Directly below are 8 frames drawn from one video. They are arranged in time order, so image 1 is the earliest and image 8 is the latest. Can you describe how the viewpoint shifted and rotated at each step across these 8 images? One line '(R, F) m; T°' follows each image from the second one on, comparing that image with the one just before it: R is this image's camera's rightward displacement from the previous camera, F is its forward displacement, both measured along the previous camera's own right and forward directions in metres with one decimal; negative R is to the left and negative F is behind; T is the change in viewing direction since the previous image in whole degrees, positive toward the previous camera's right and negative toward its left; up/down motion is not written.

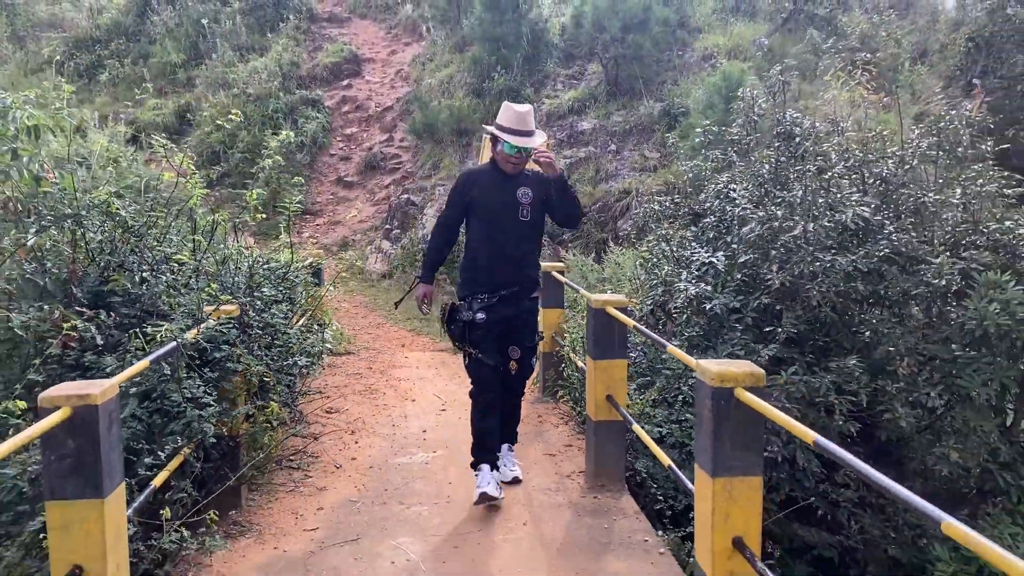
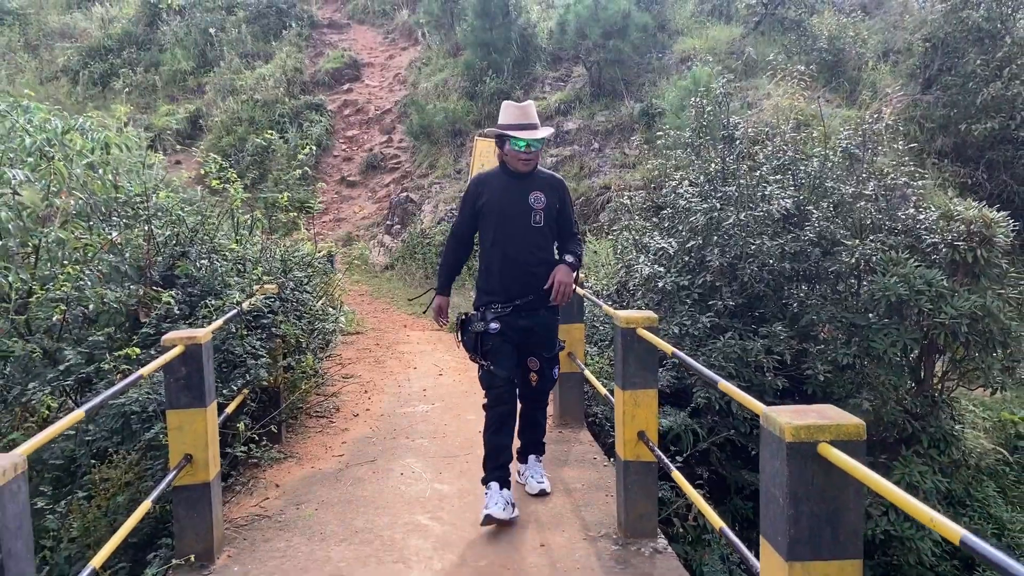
(+0.1, -0.8) m; 0°
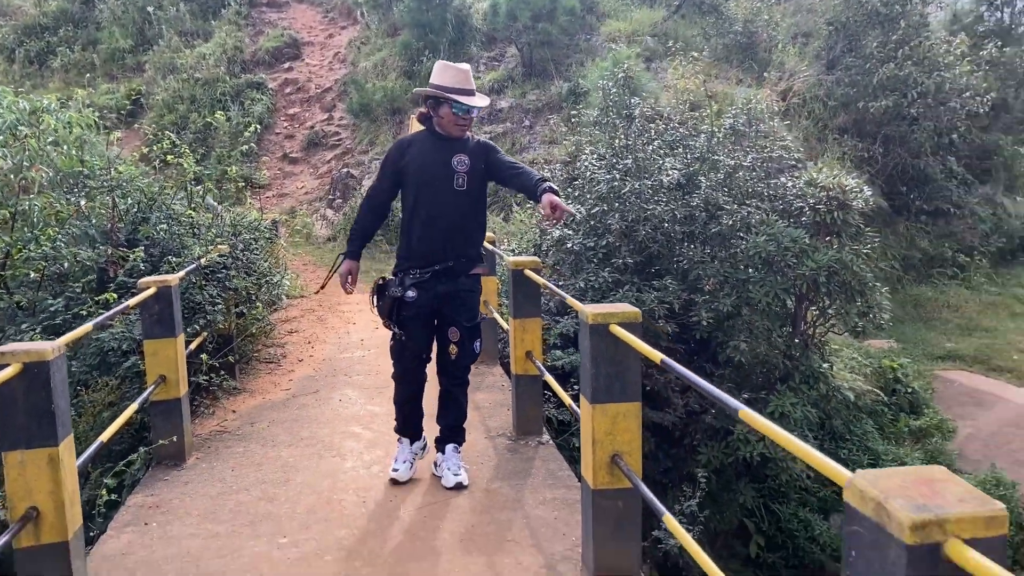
(+0.1, -0.7) m; +4°
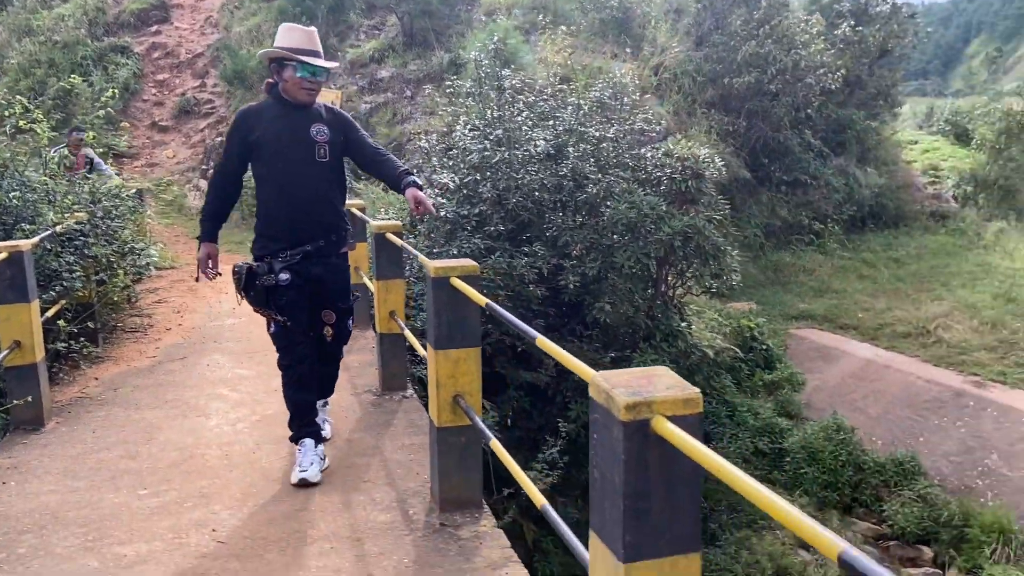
(+0.1, -0.2) m; +8°
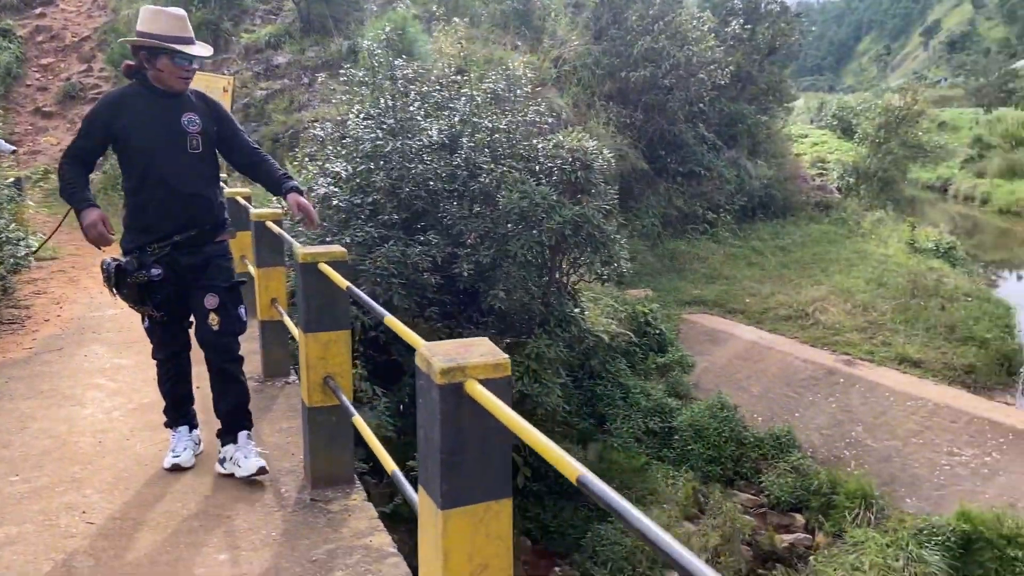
(+0.1, -0.2) m; +6°
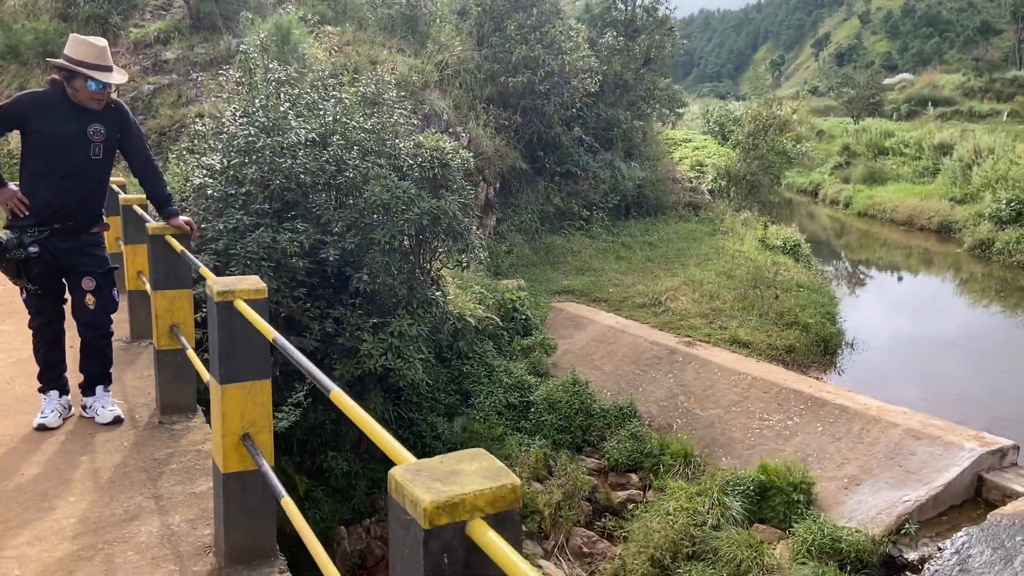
(+0.4, -0.8) m; +6°
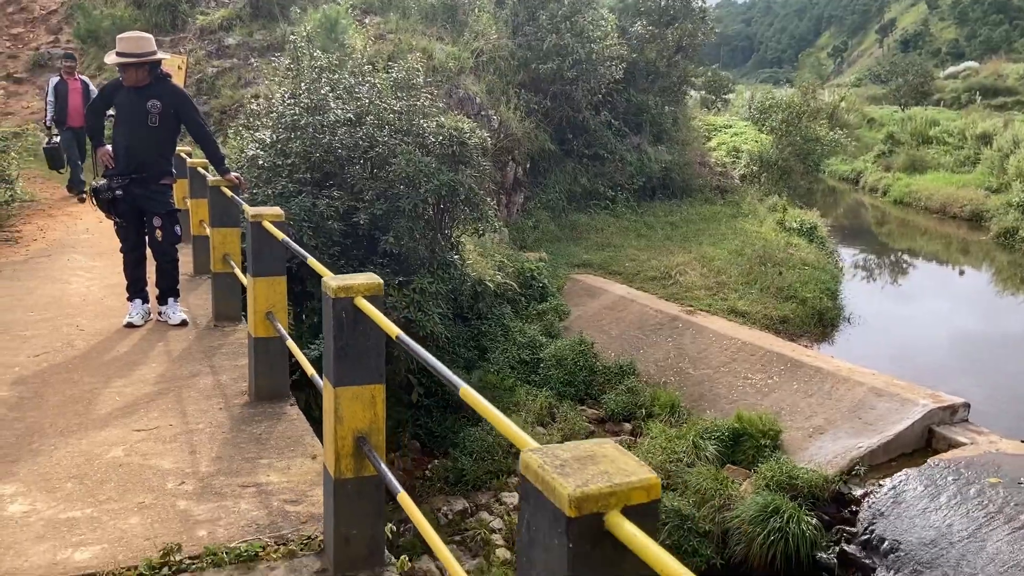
(+0.4, -1.0) m; -4°
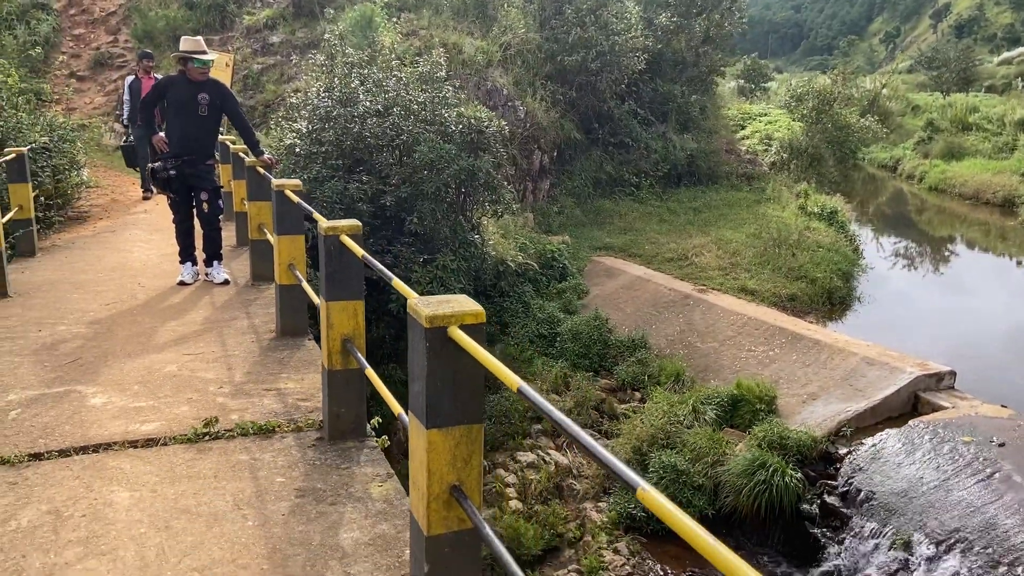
(+0.3, -0.7) m; -3°
